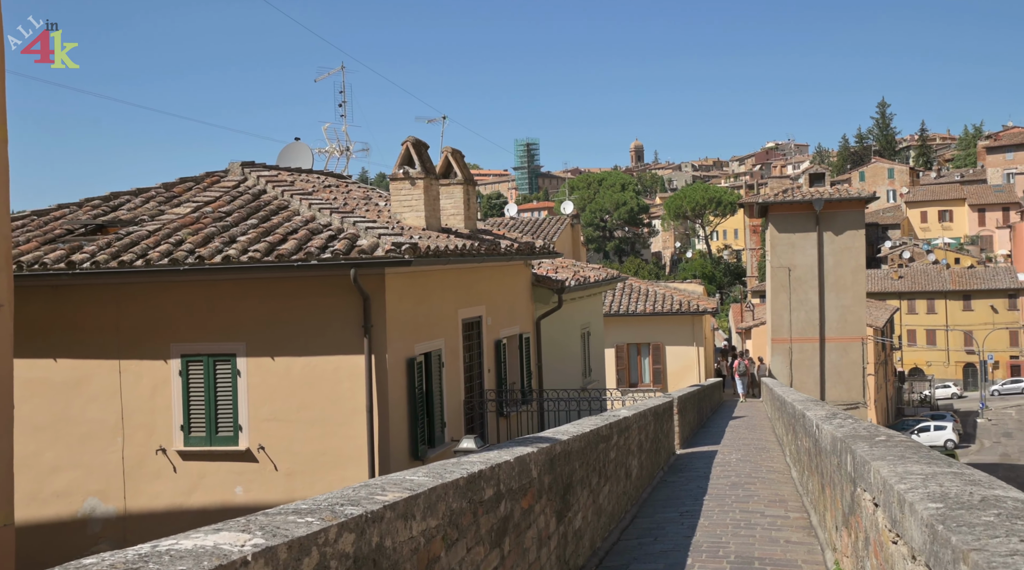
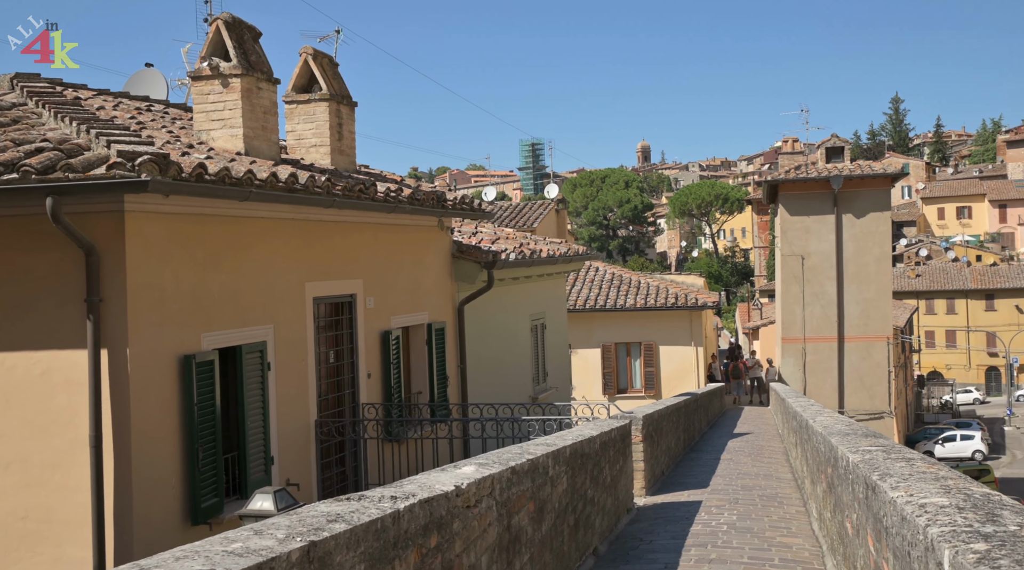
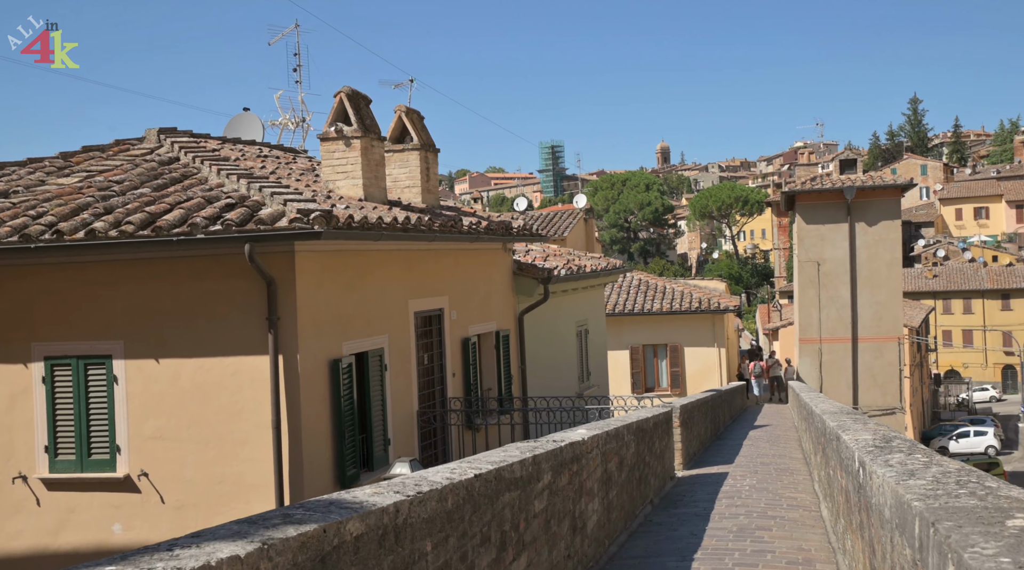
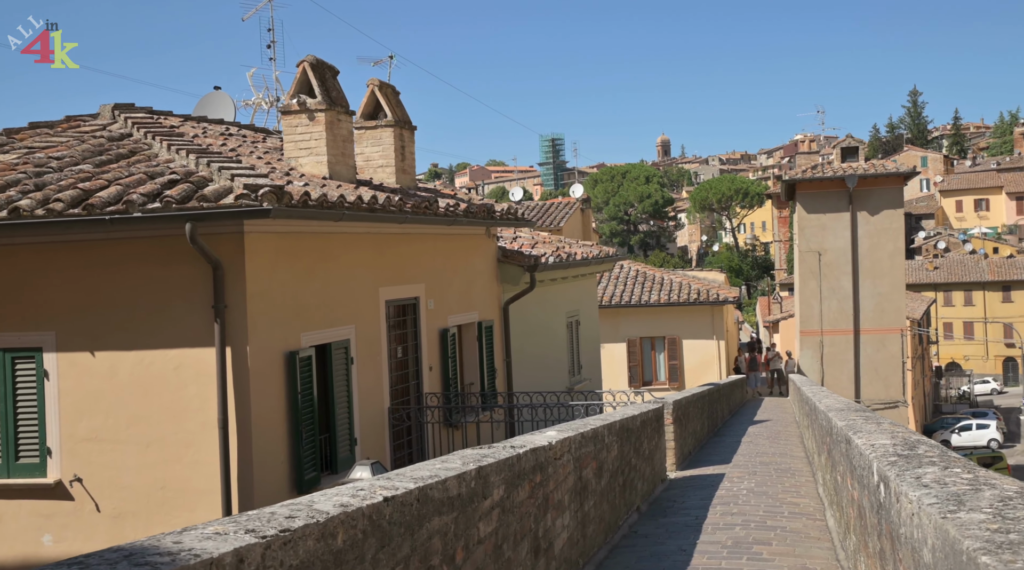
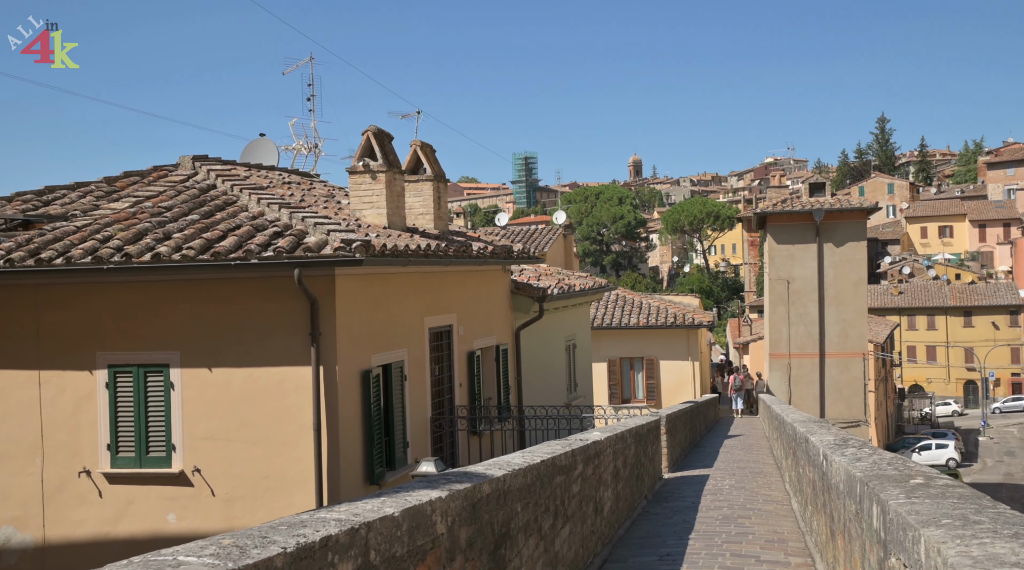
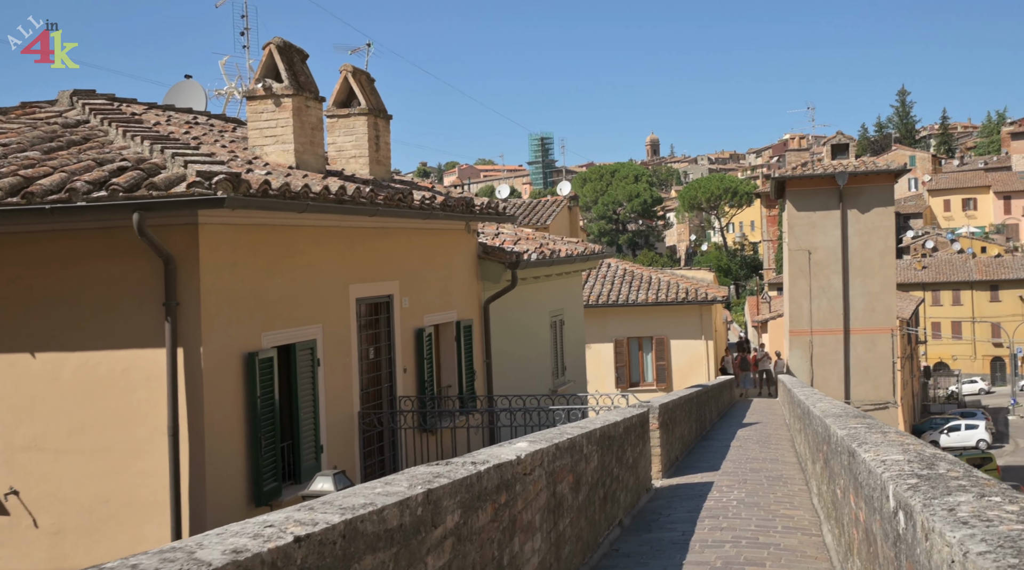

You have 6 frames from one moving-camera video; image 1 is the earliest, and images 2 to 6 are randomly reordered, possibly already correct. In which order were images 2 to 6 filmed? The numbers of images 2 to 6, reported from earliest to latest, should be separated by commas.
5, 3, 4, 6, 2
